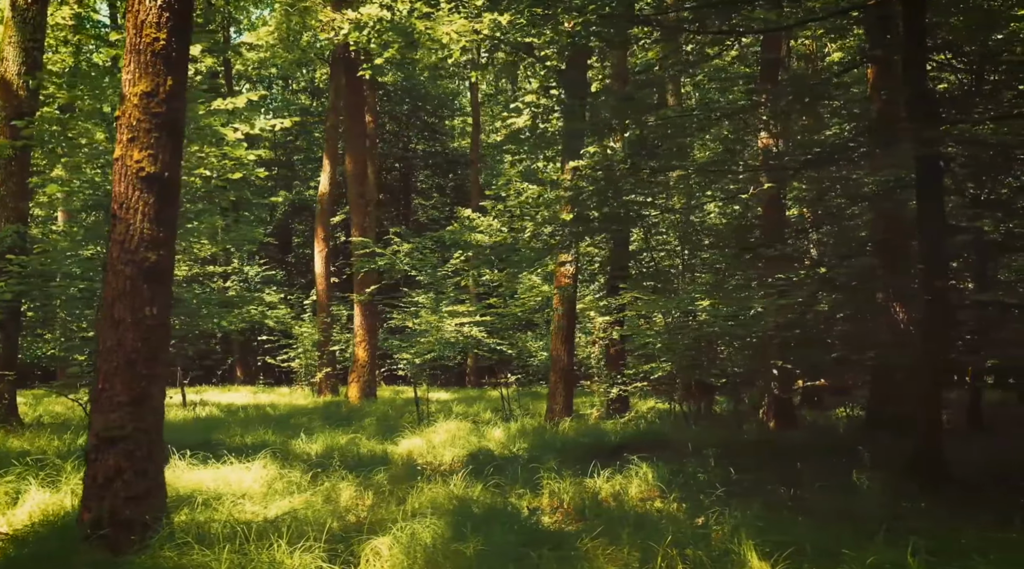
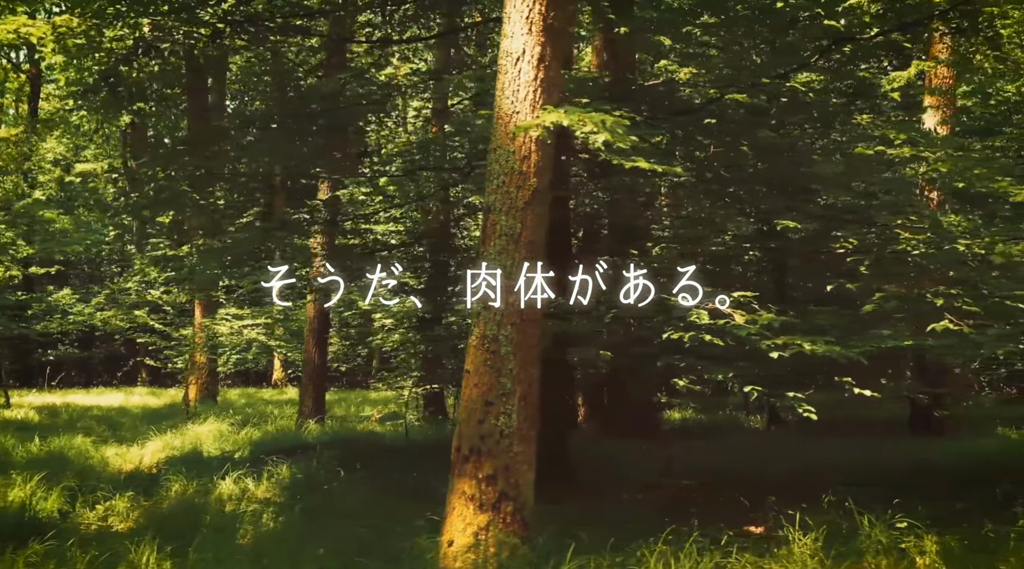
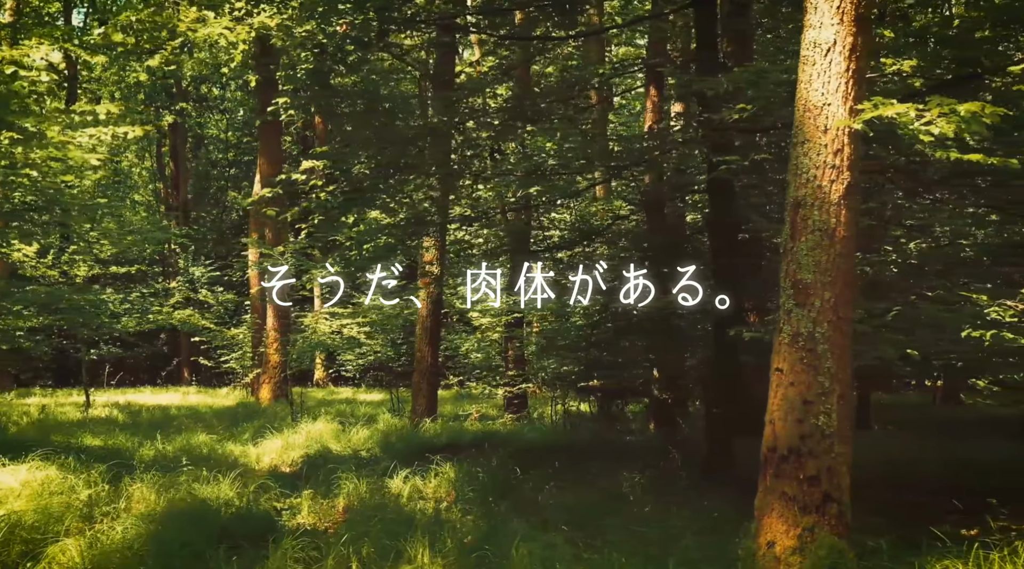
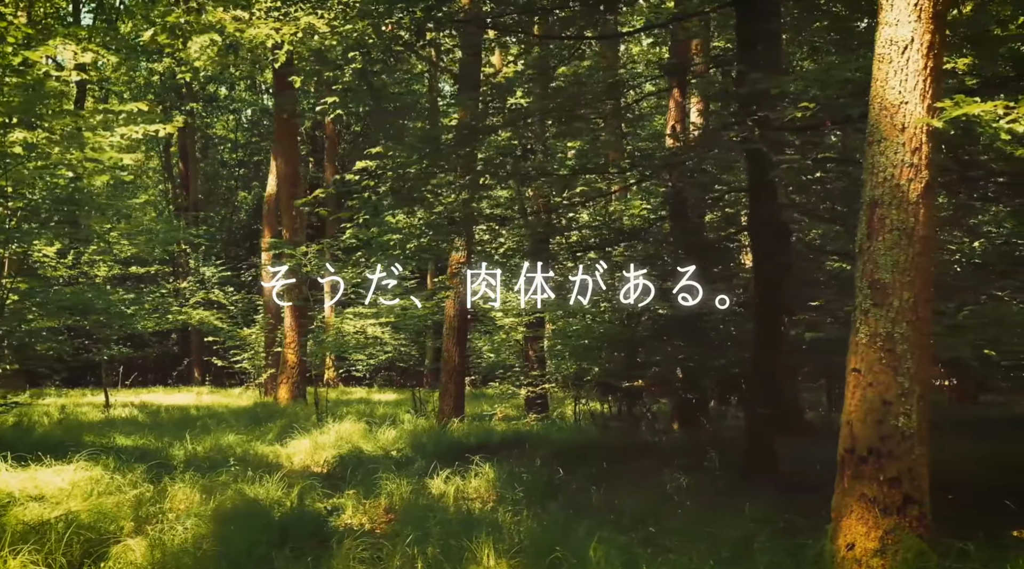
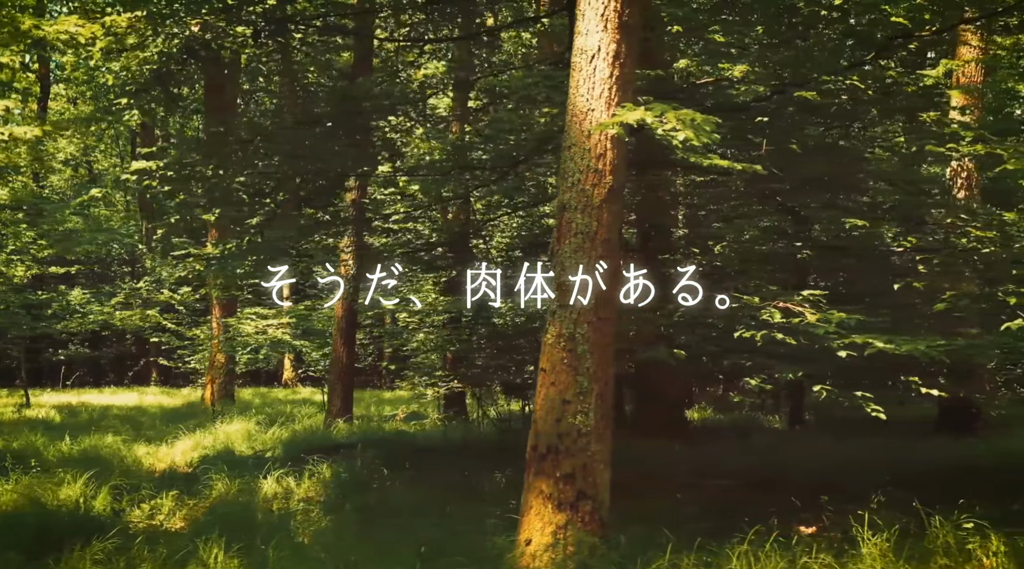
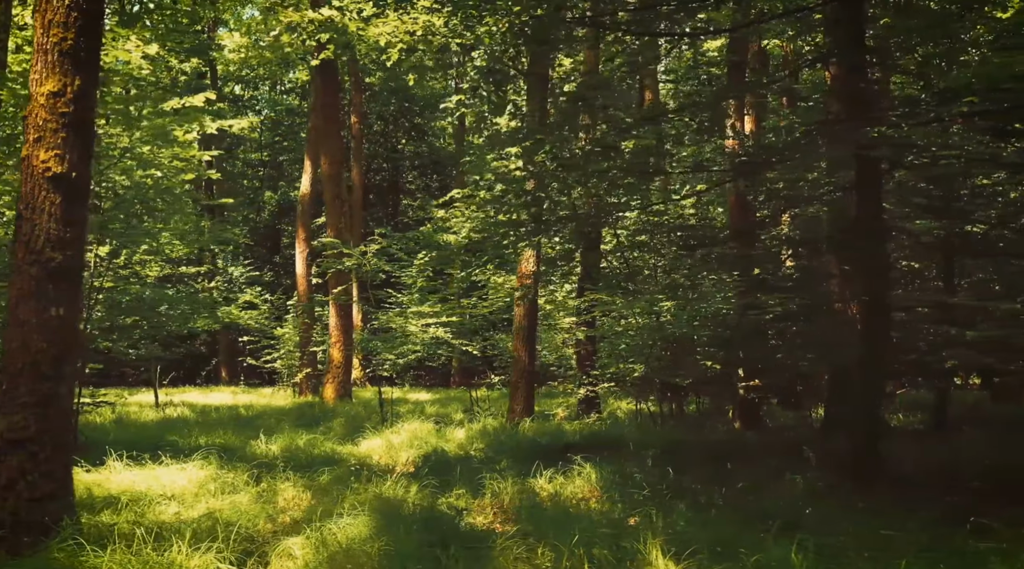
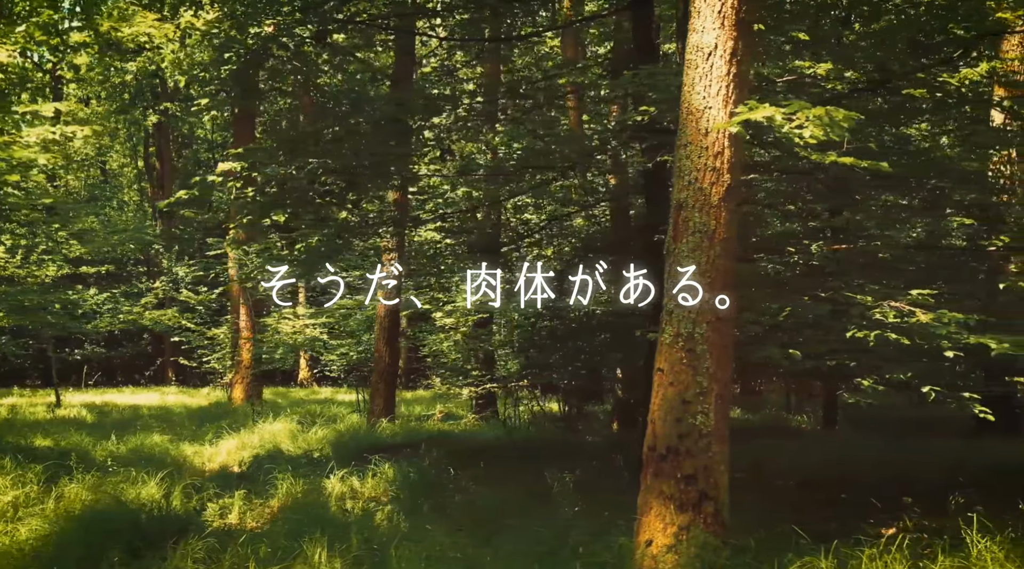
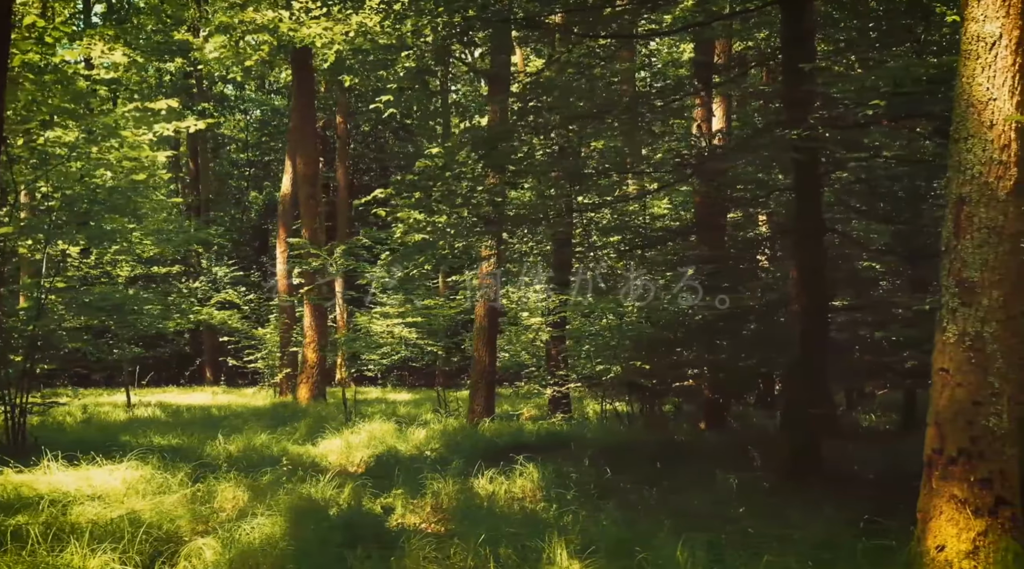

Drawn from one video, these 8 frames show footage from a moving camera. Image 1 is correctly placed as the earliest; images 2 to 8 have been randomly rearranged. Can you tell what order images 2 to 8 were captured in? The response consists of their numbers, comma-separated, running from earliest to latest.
6, 8, 4, 3, 7, 5, 2
